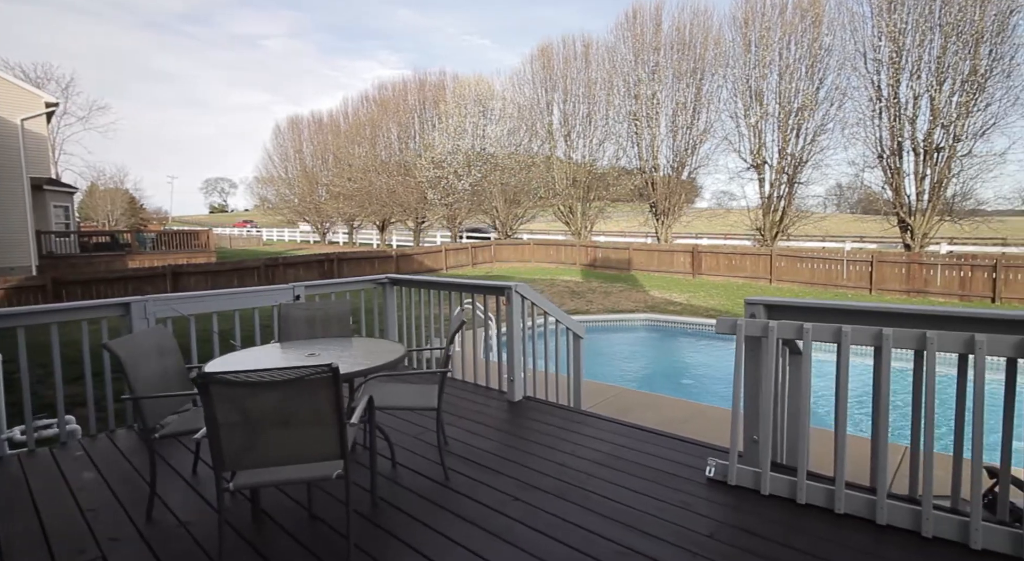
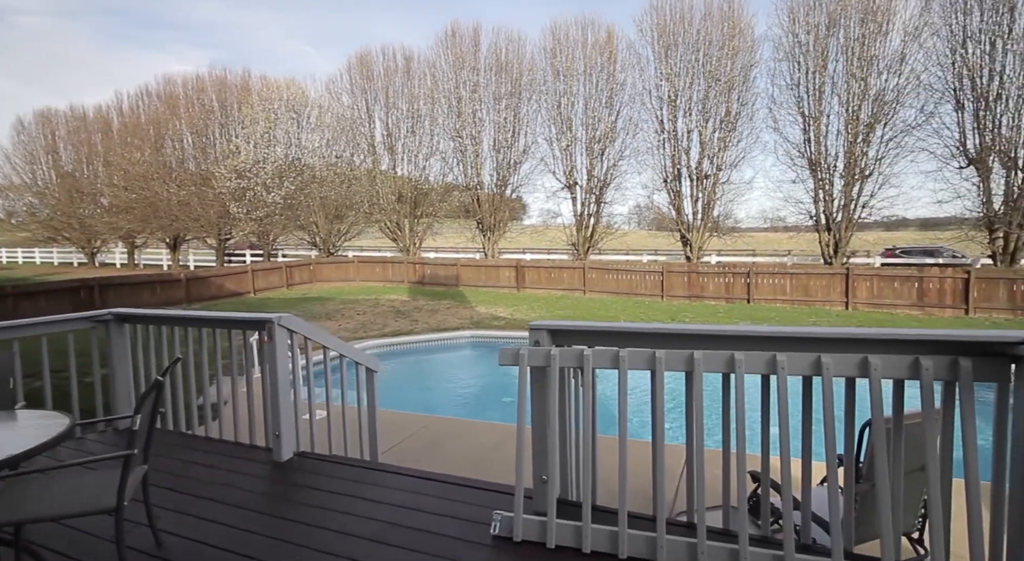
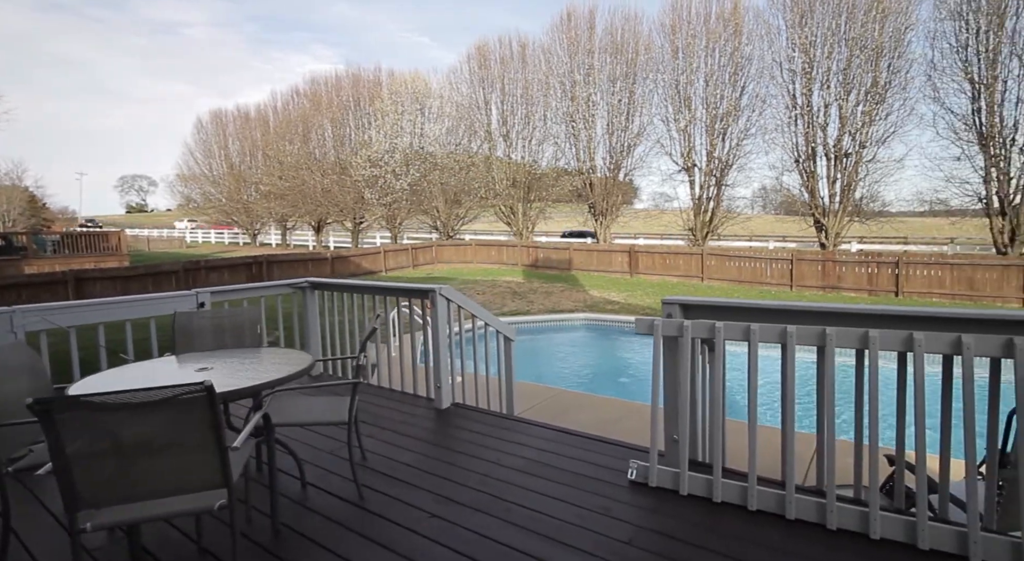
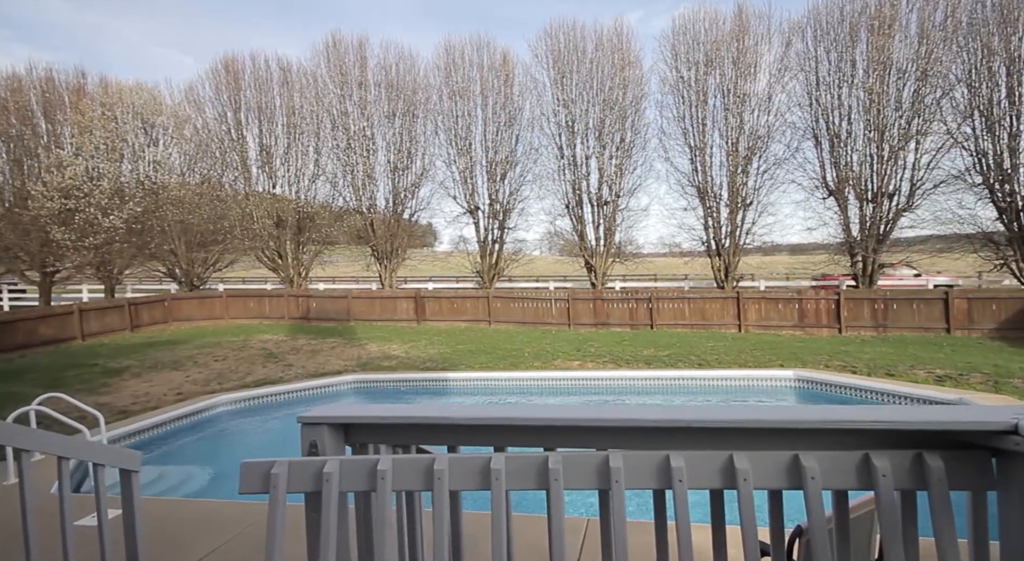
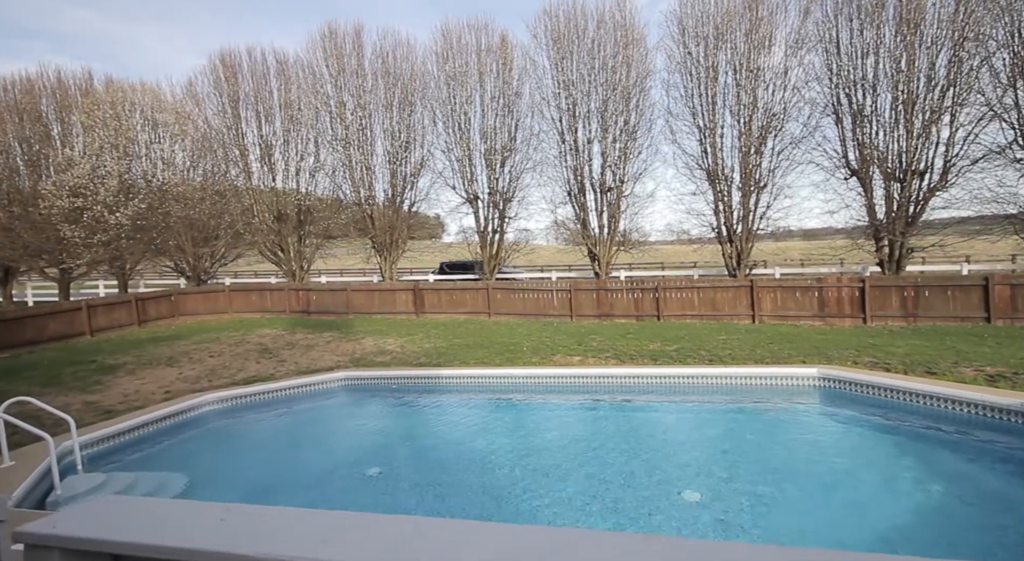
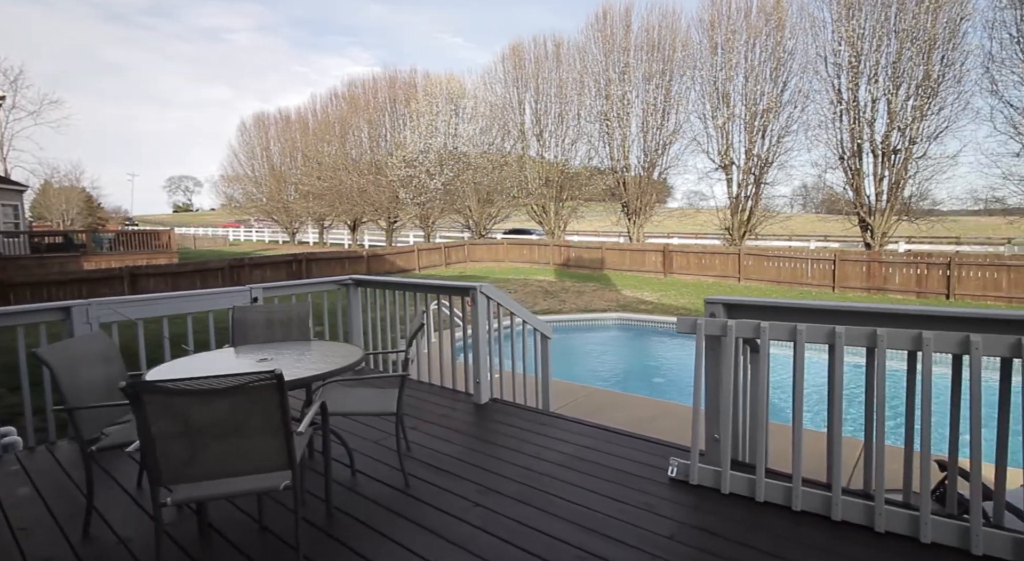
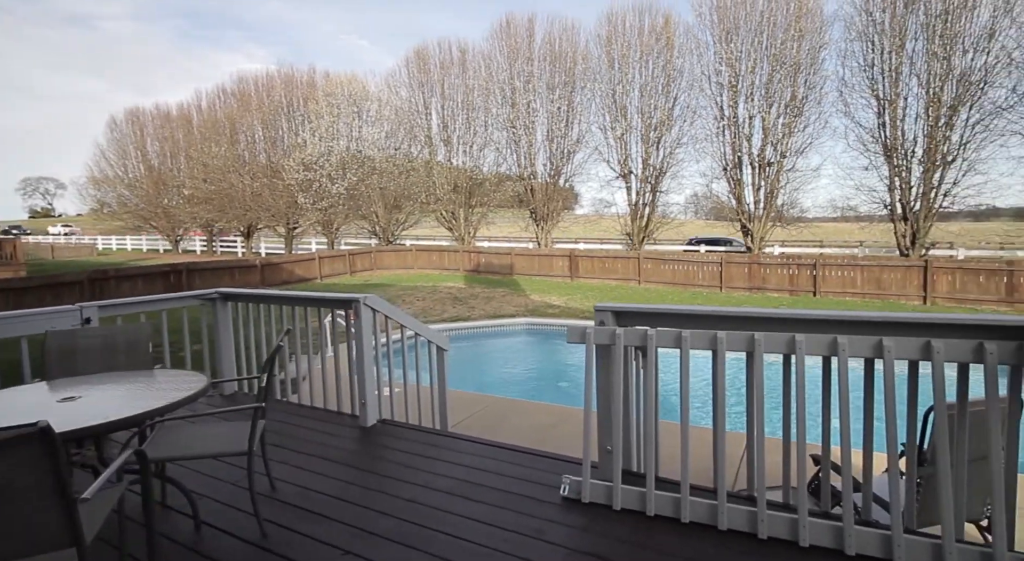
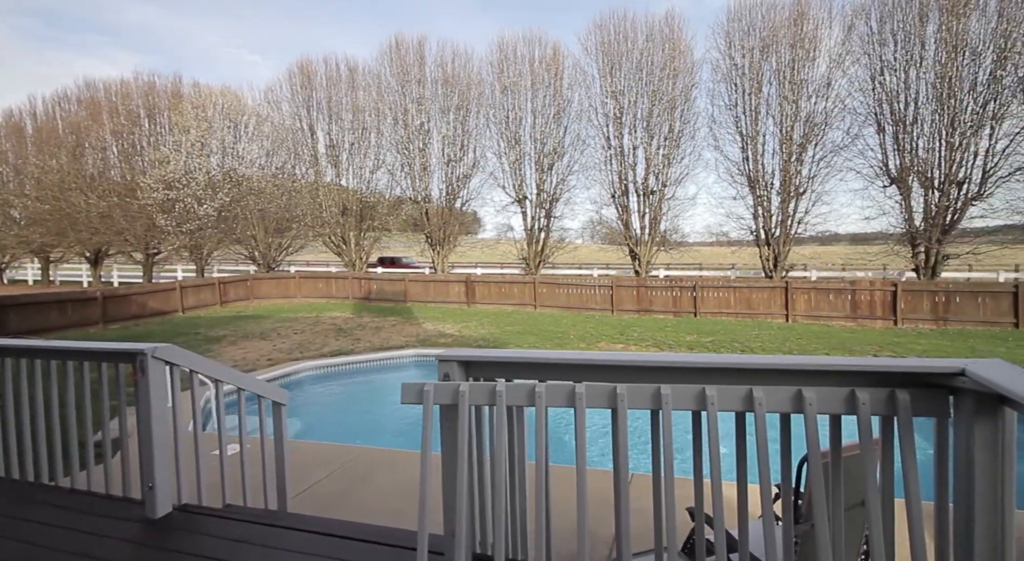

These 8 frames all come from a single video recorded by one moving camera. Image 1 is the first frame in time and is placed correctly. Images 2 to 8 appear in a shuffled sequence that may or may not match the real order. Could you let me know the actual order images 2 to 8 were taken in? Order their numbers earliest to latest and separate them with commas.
6, 3, 7, 2, 8, 4, 5
